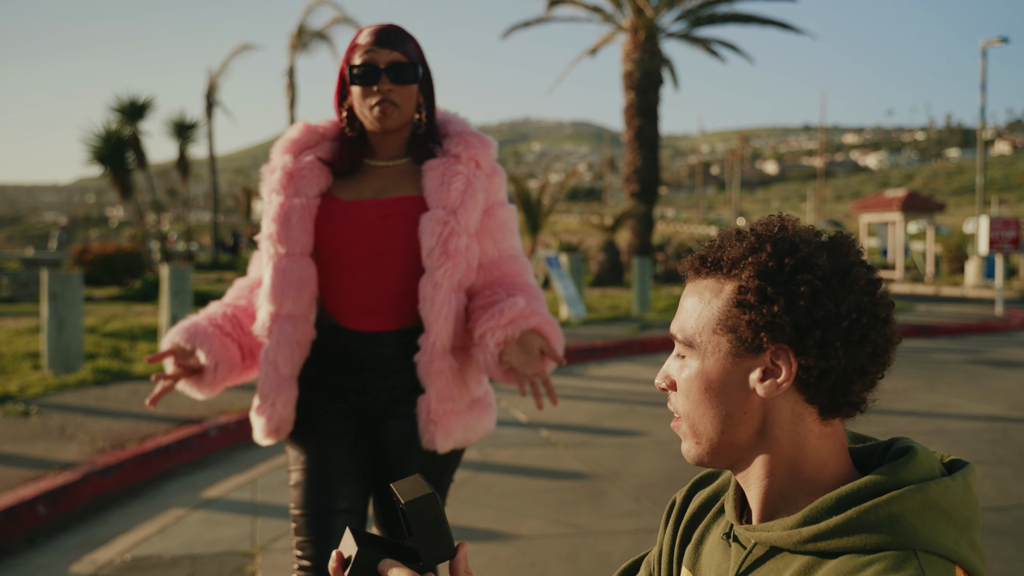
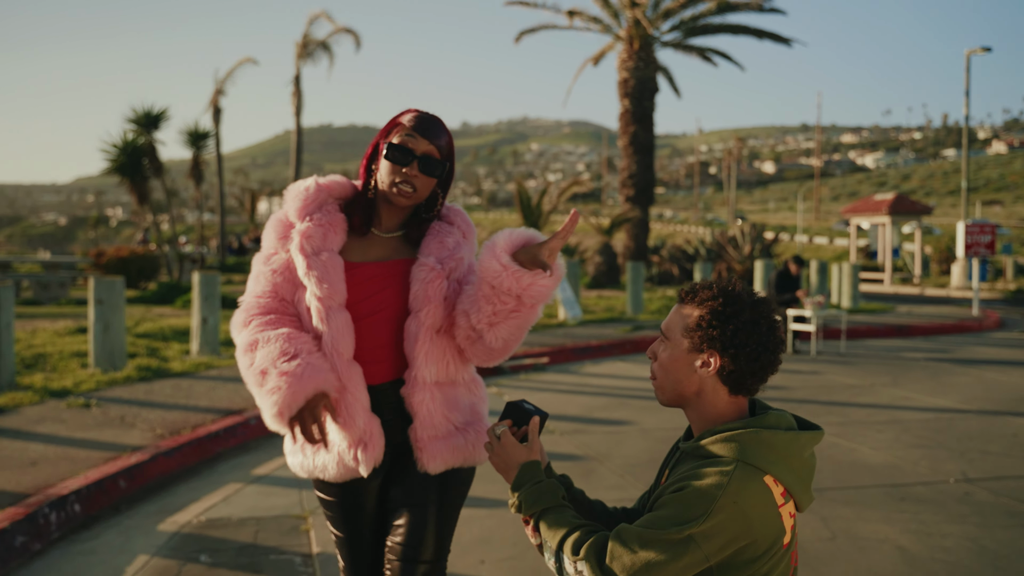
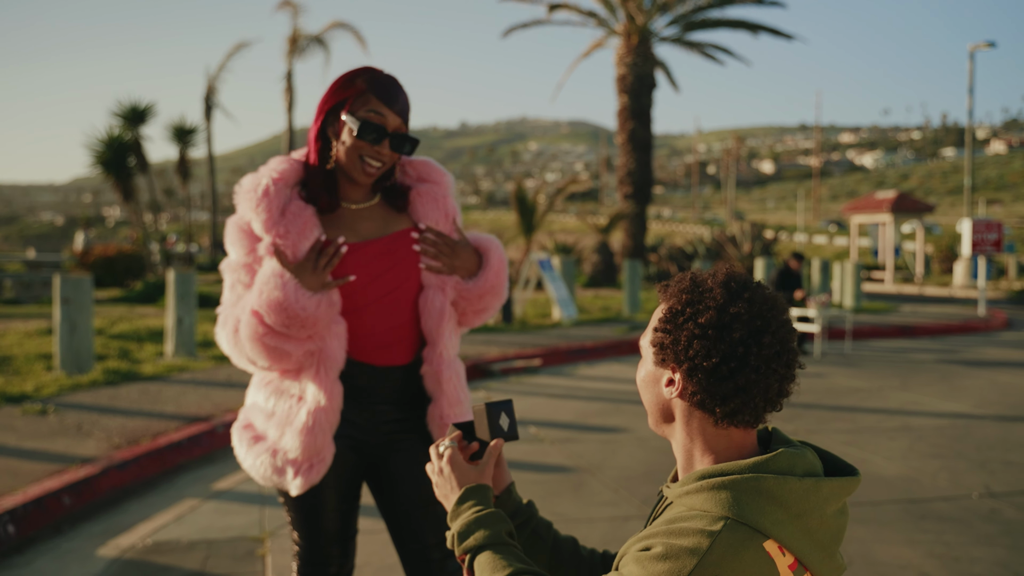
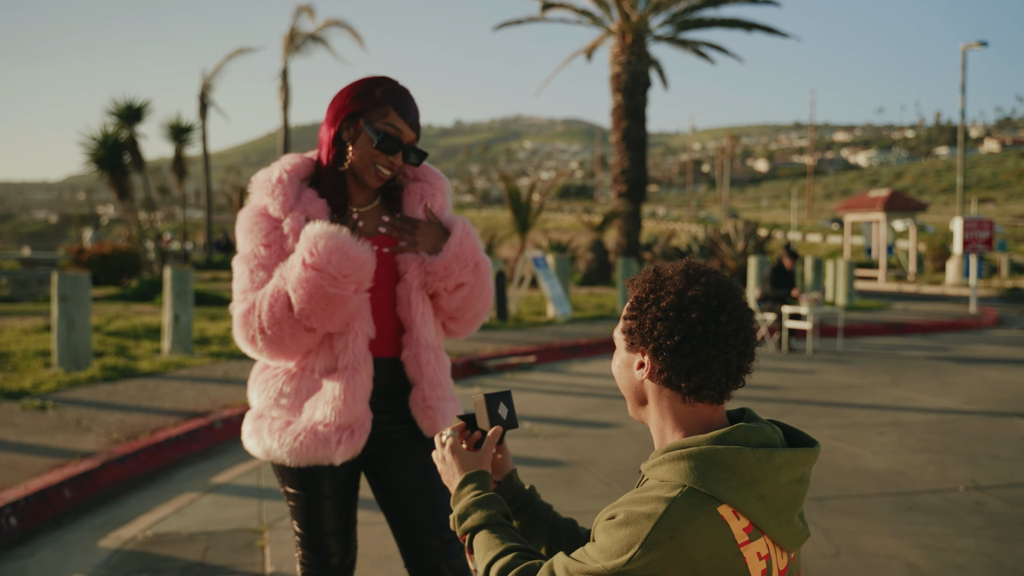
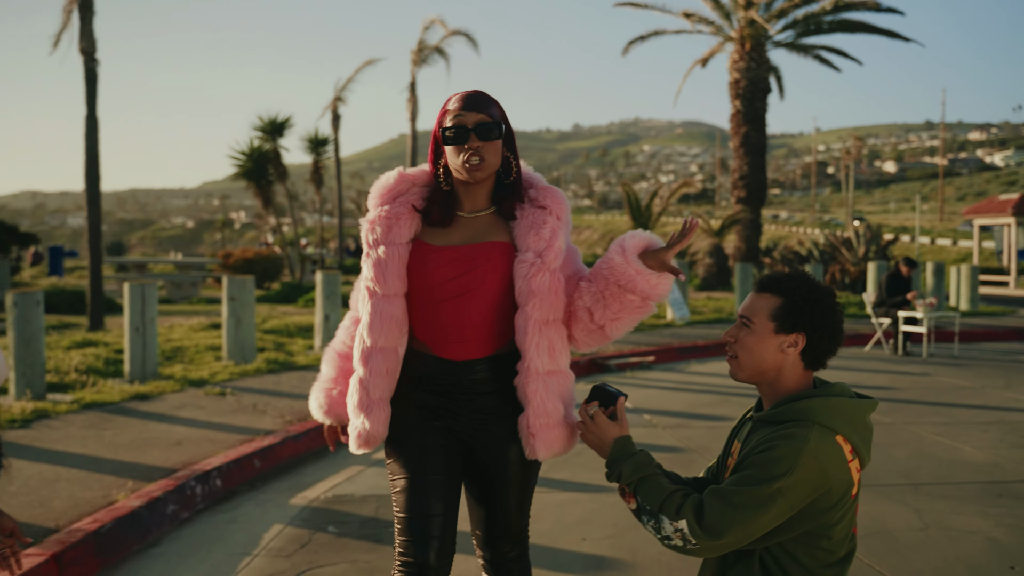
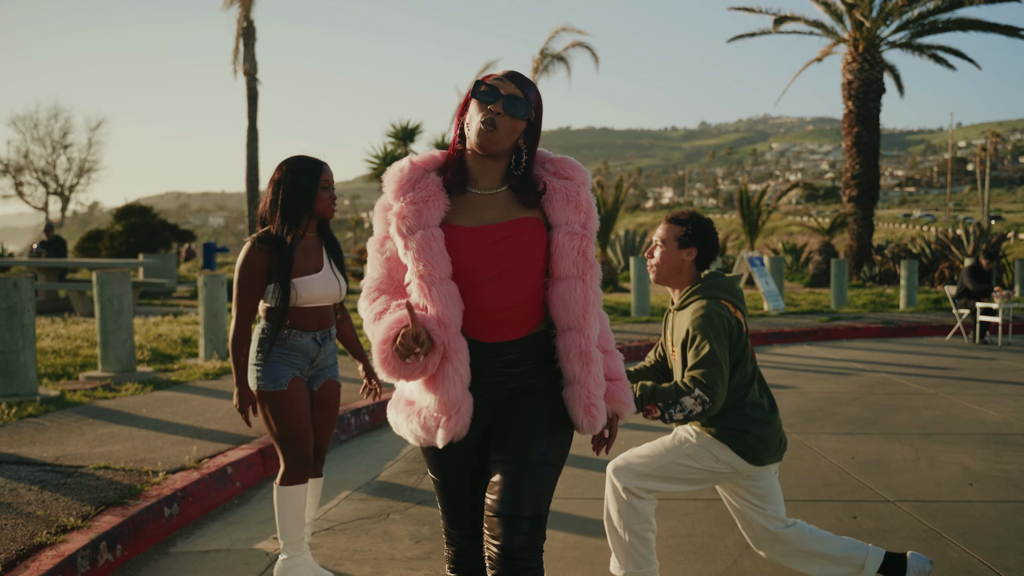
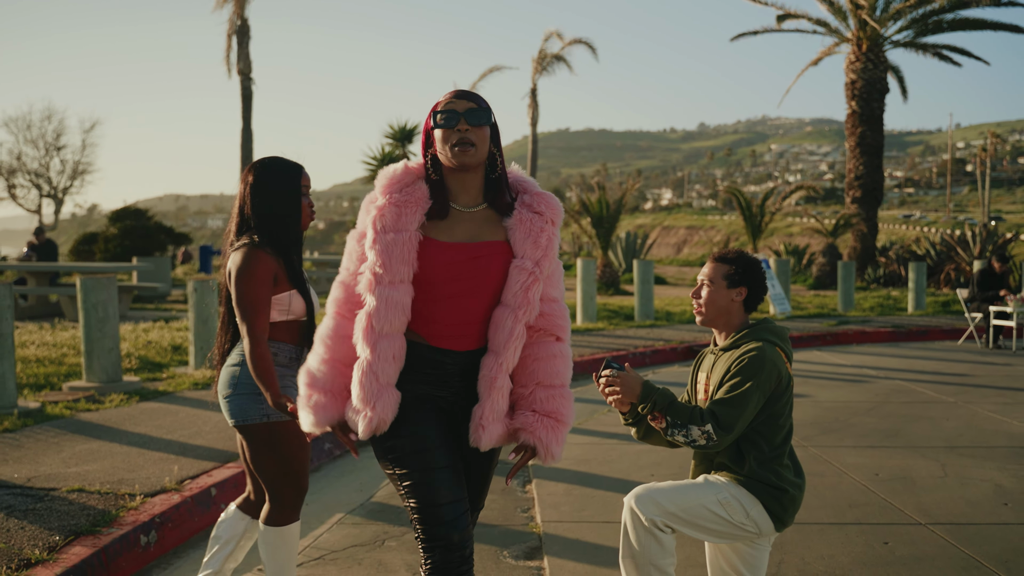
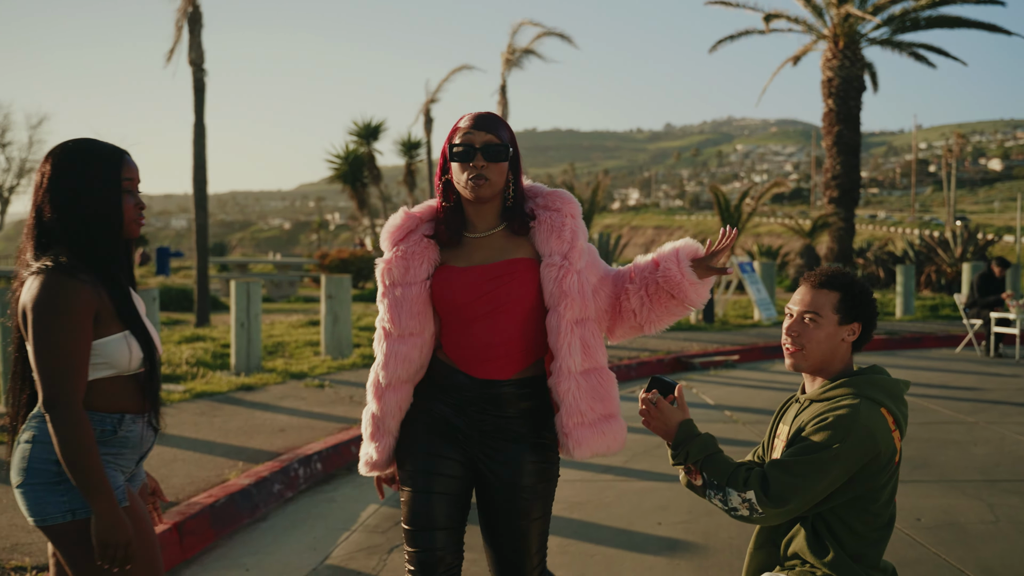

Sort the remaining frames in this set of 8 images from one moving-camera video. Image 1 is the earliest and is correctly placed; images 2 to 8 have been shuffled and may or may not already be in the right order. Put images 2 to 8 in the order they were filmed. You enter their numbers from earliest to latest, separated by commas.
3, 4, 2, 5, 8, 7, 6
